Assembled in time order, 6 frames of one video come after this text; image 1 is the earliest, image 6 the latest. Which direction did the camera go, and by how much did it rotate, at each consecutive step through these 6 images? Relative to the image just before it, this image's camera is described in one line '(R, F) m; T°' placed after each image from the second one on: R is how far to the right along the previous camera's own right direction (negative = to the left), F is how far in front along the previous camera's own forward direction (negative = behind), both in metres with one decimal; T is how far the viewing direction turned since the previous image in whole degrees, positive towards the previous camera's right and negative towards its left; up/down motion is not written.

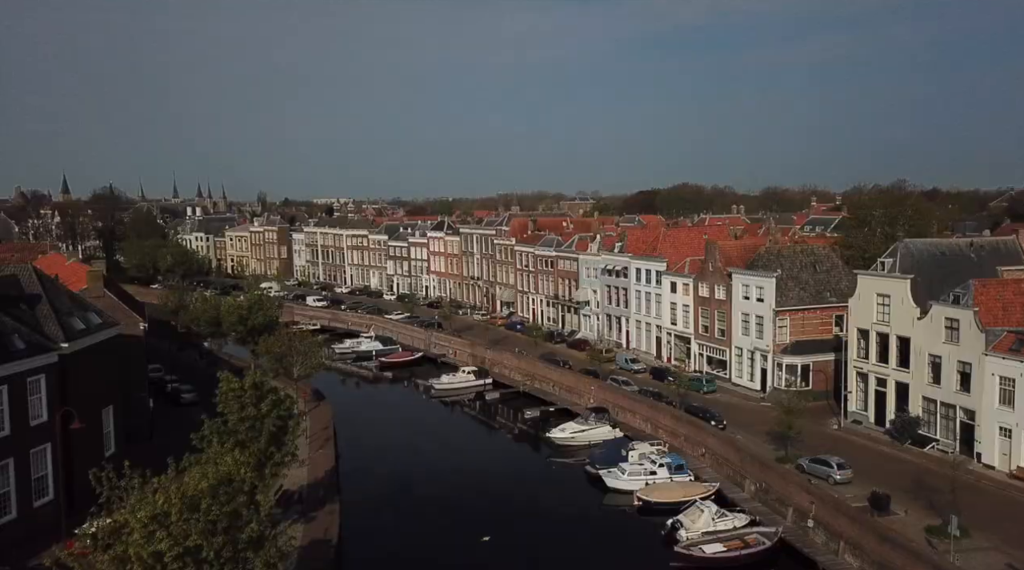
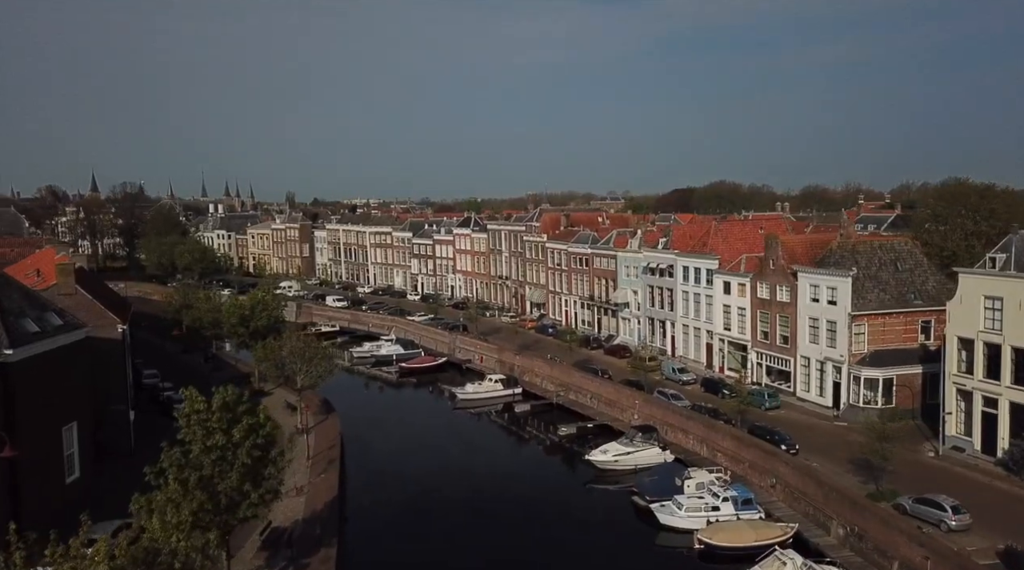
(-0.3, +6.4) m; -2°
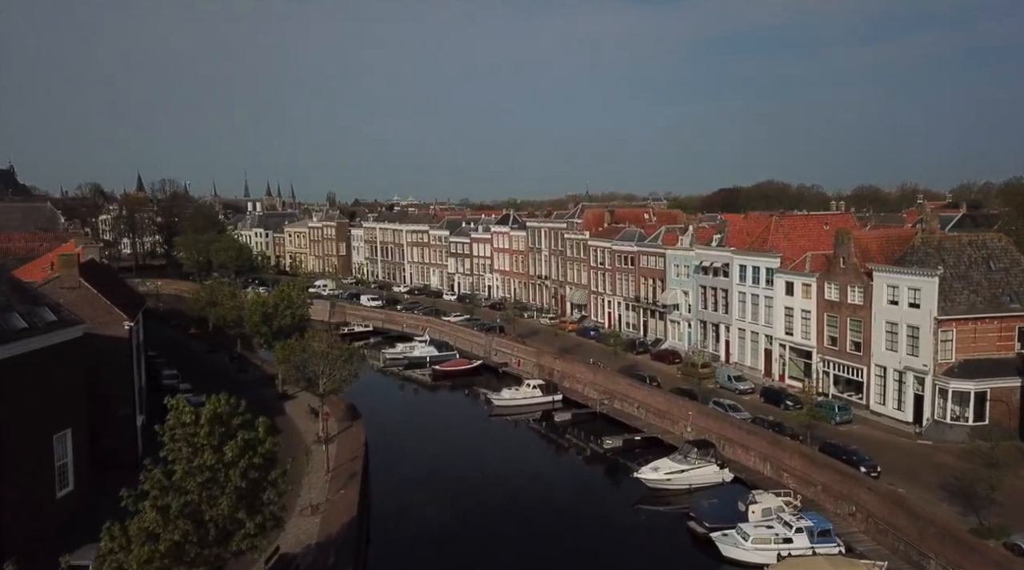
(-0.2, +4.0) m; -3°
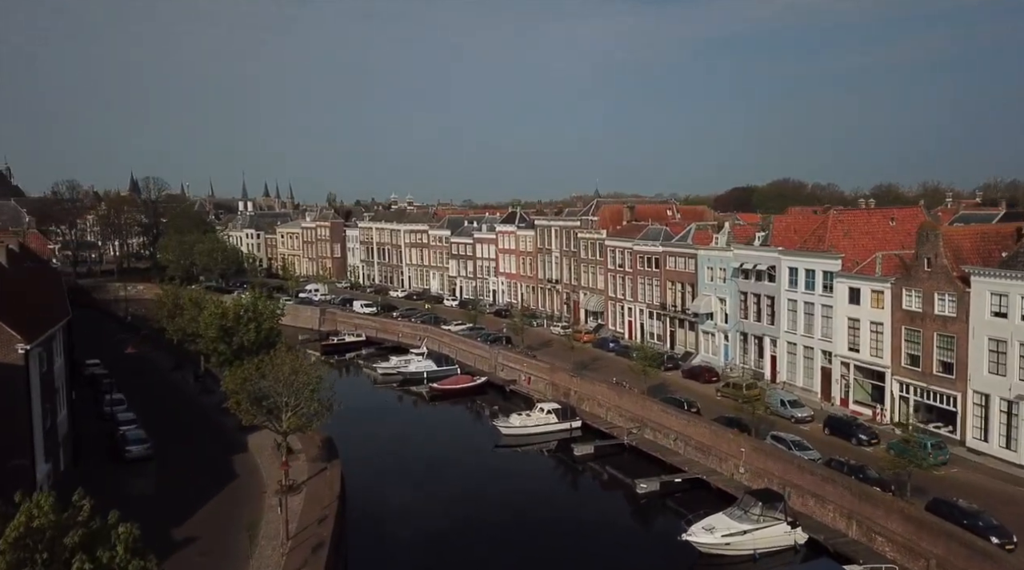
(-0.4, +8.2) m; 0°
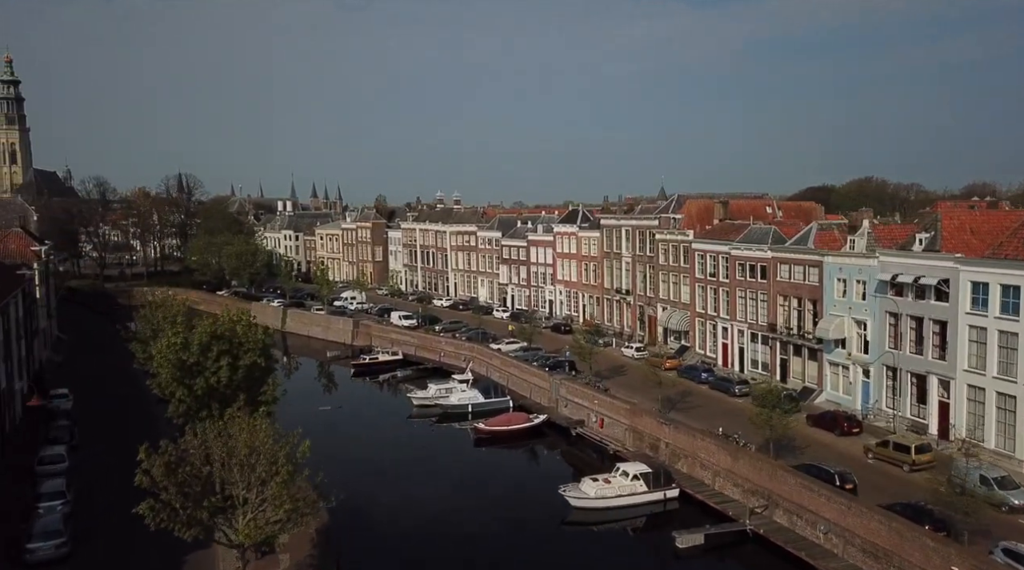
(-1.0, +12.0) m; -3°
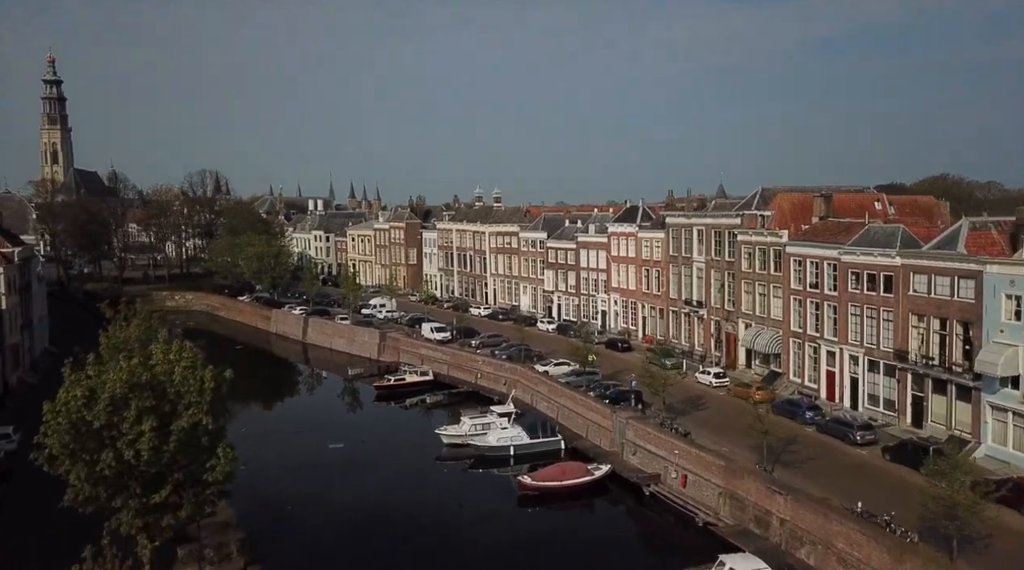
(-0.7, +9.8) m; -3°
